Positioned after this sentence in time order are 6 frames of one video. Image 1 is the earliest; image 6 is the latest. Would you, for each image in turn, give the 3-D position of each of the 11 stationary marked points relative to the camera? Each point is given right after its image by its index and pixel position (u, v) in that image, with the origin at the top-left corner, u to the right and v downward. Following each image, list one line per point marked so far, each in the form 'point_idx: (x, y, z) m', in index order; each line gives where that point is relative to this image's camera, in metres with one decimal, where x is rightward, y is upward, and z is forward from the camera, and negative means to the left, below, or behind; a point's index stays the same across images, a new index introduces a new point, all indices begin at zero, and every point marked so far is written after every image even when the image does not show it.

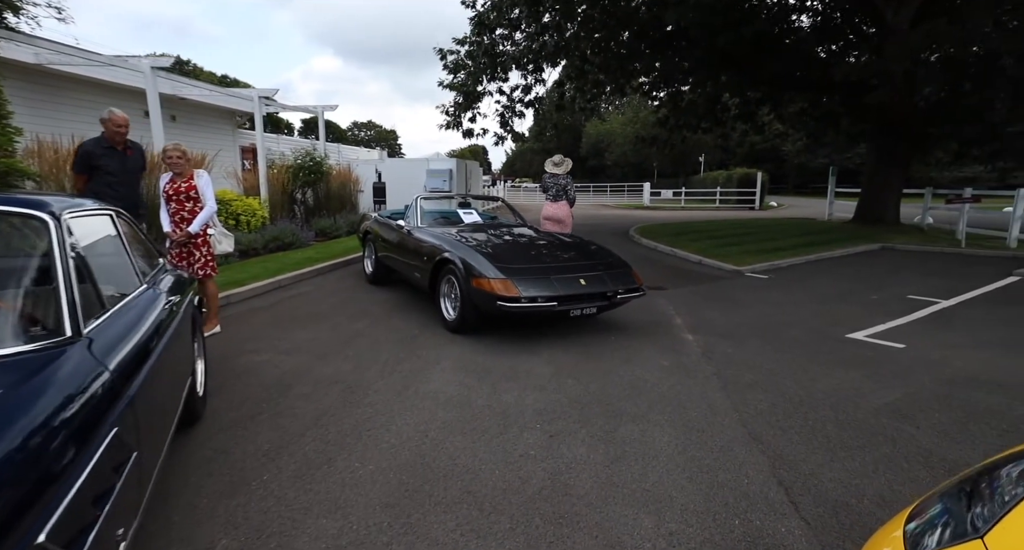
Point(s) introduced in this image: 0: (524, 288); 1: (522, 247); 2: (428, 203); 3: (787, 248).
0: (+0.1, -0.1, +4.9) m
1: (+0.2, +0.3, +5.9) m
2: (-1.1, +1.0, +7.1) m
3: (+5.8, +0.6, +11.2) m
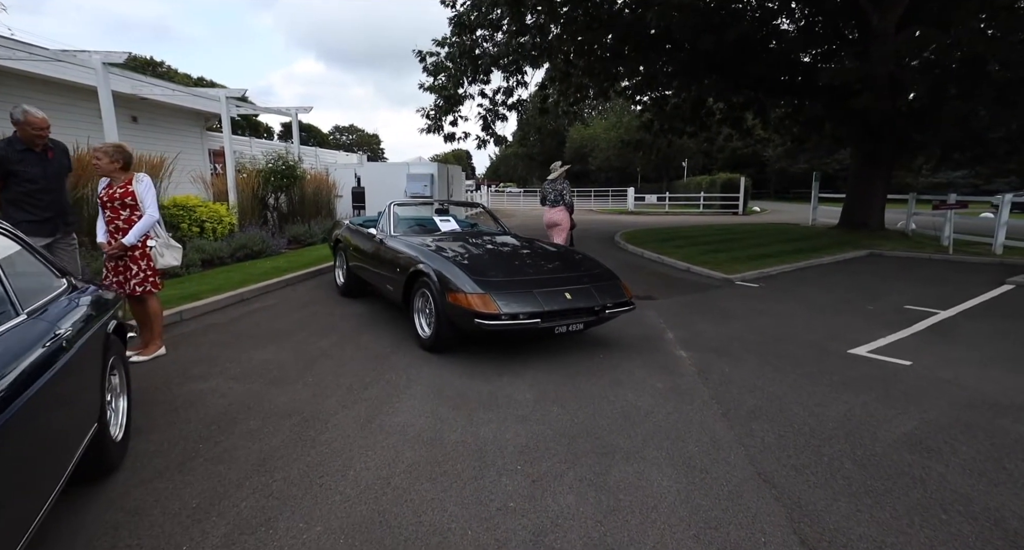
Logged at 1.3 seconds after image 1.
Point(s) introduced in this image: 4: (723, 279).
0: (-0.1, -0.2, +4.5) m
1: (0.0, +0.2, +5.4) m
2: (-1.4, +0.8, +6.7) m
3: (+5.5, +0.5, +10.9) m
4: (+3.6, -0.1, +8.9) m
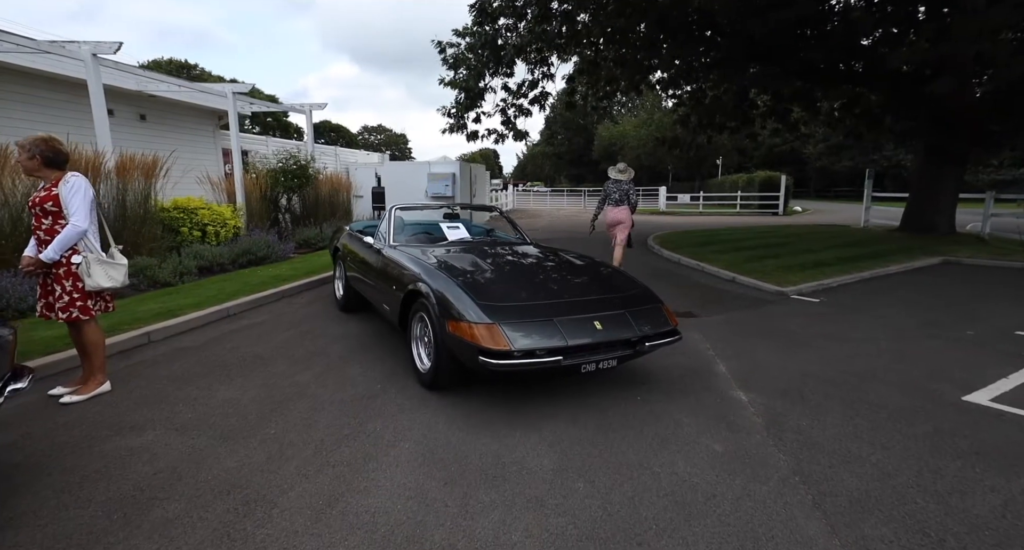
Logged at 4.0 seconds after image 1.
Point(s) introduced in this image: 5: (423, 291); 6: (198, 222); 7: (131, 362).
0: (0.0, -0.4, +3.5) m
1: (+0.1, 0.0, +4.5) m
2: (-1.2, +0.7, +5.8) m
3: (+5.9, +0.3, +9.7) m
4: (+3.9, -0.2, +7.7) m
5: (-0.7, -0.1, +4.1) m
6: (-5.6, +1.0, +9.4) m
7: (-3.3, -0.7, +4.5) m
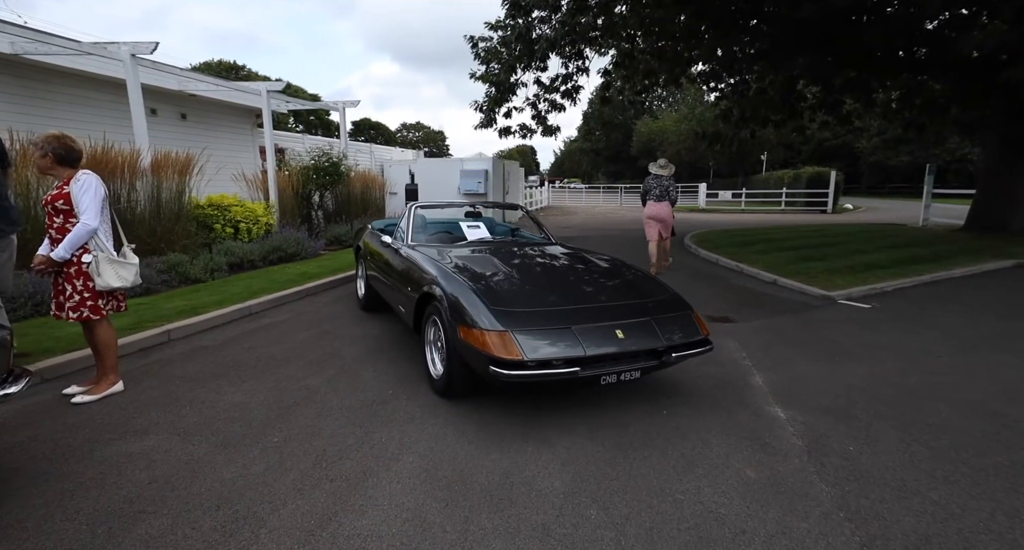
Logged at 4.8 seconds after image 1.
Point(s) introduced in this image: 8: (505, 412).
0: (+0.1, -0.4, +3.3) m
1: (+0.3, 0.0, +4.3) m
2: (-0.9, +0.7, +5.6) m
3: (+6.4, +0.2, +9.0) m
4: (+4.3, -0.3, +7.2) m
5: (-0.6, -0.1, +4.0) m
6: (-5.1, +1.0, +9.5) m
7: (-3.1, -0.7, +4.5) m
8: (0.0, -0.9, +3.6) m
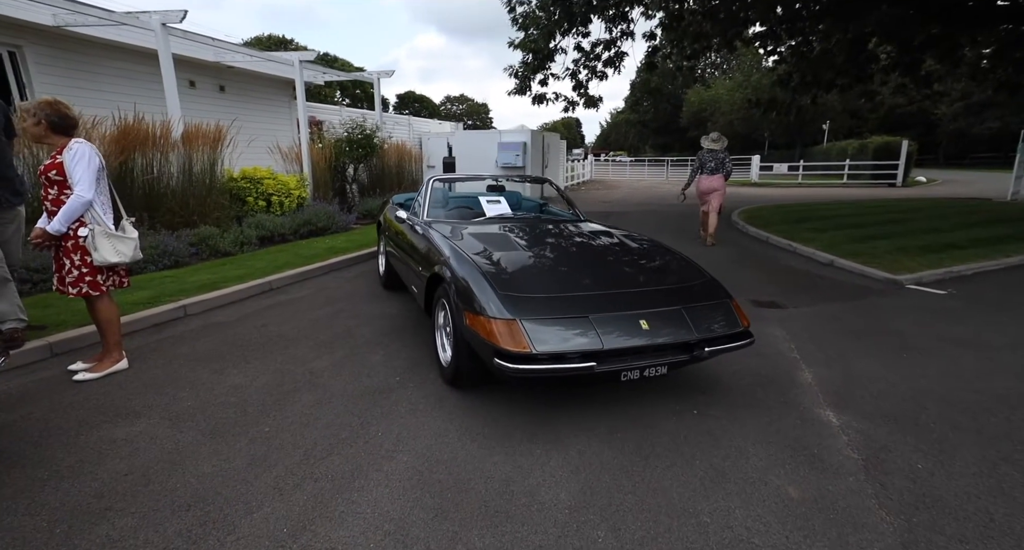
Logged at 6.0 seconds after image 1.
0: (+0.2, -0.3, +2.9) m
1: (+0.4, +0.1, +3.9) m
2: (-0.6, +0.9, +5.3) m
3: (+6.9, +0.5, +8.1) m
4: (+4.6, -0.1, +6.5) m
5: (-0.5, 0.0, +3.6) m
6: (-4.5, +1.5, +9.5) m
7: (-3.0, -0.5, +4.4) m
8: (0.0, -0.8, +3.3) m
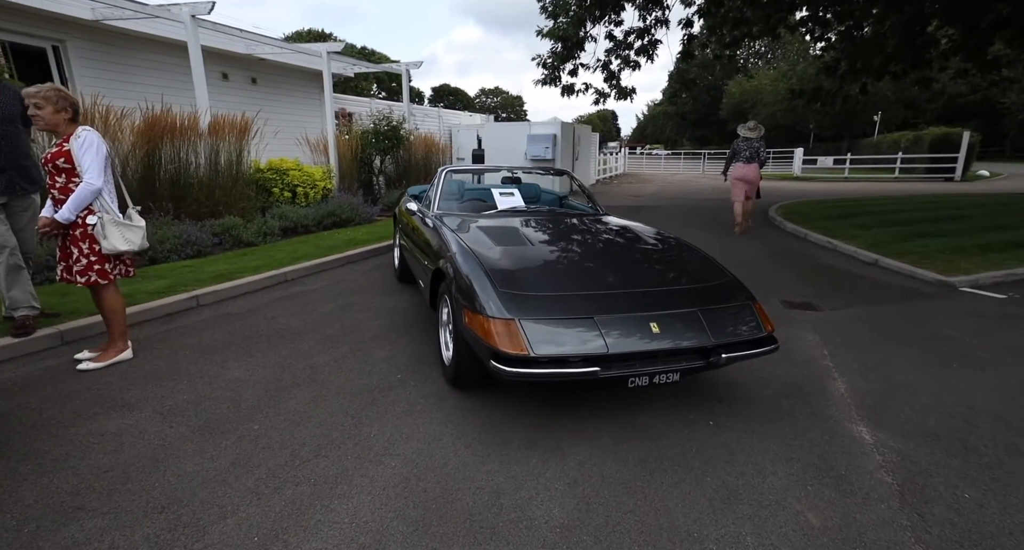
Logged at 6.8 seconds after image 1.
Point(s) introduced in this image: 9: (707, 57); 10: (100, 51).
0: (+0.2, -0.3, +2.7) m
1: (+0.5, +0.2, +3.6) m
2: (-0.5, +1.0, +5.1) m
3: (+7.2, +0.5, +7.4) m
4: (+4.8, -0.1, +6.0) m
5: (-0.4, 0.0, +3.5) m
6: (-4.1, +1.7, +9.5) m
7: (-2.9, -0.4, +4.4) m
8: (0.0, -0.8, +3.1) m
9: (+5.4, +6.1, +14.5) m
10: (-7.4, +4.0, +9.4) m
